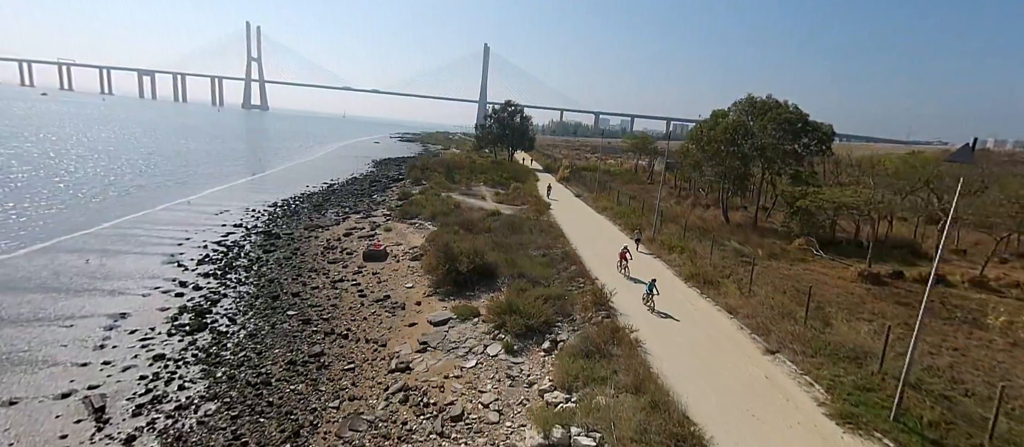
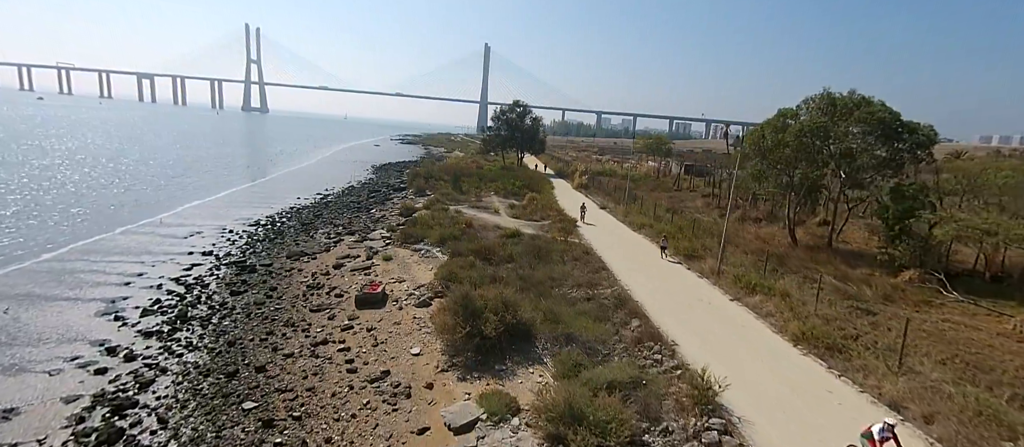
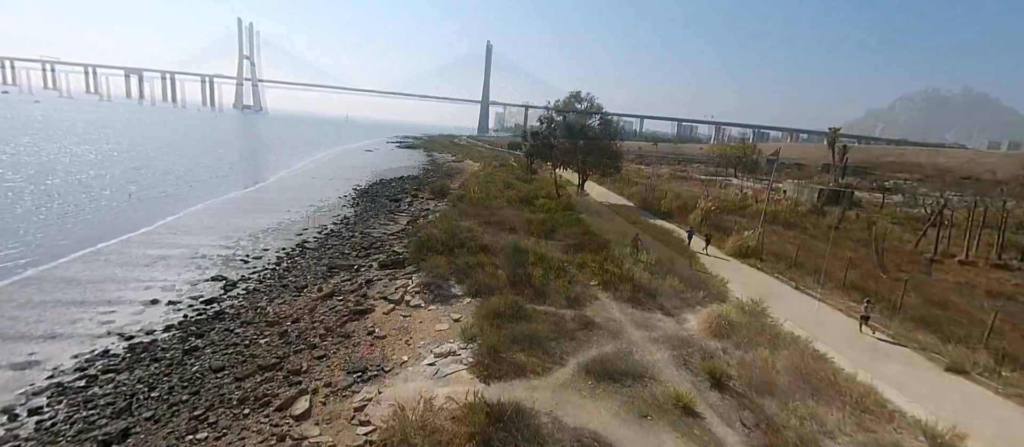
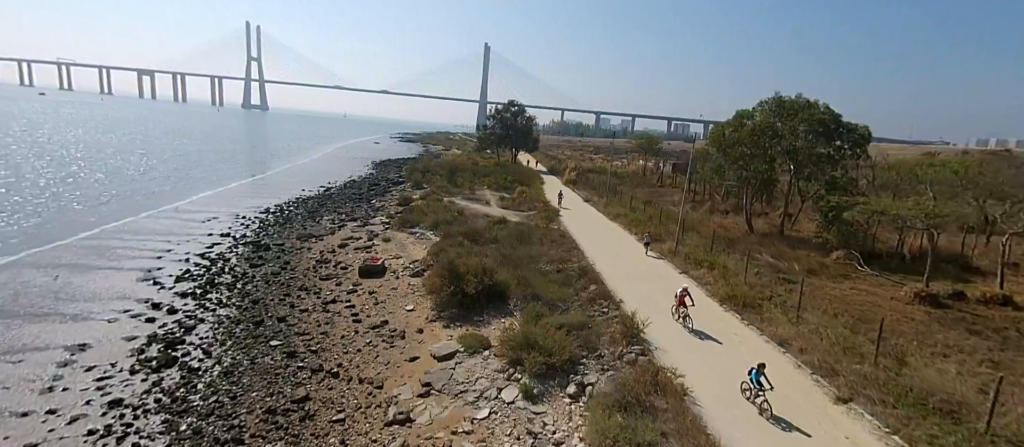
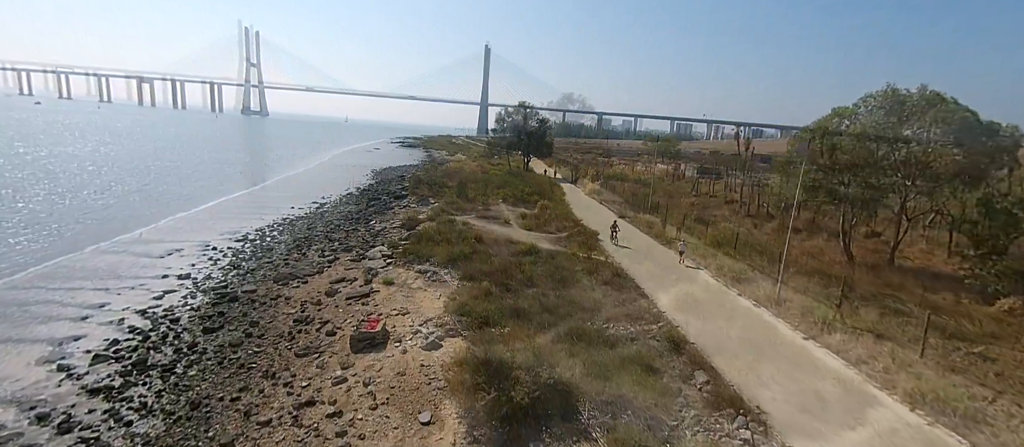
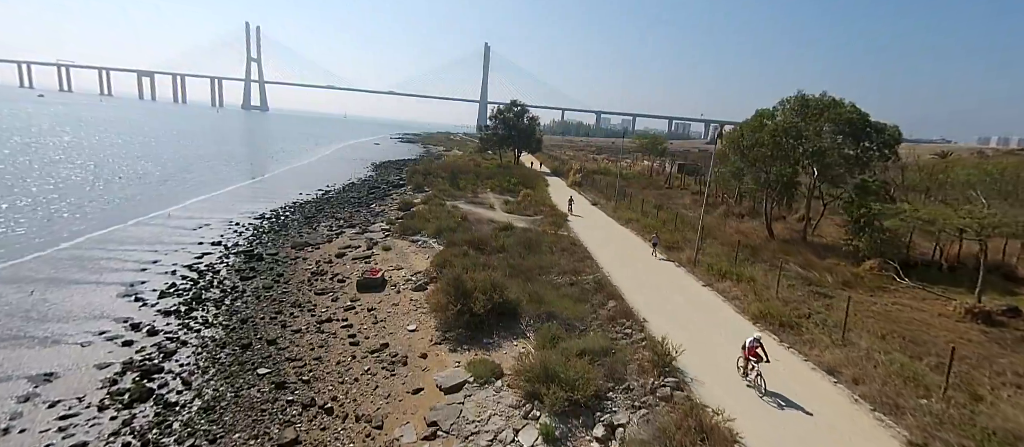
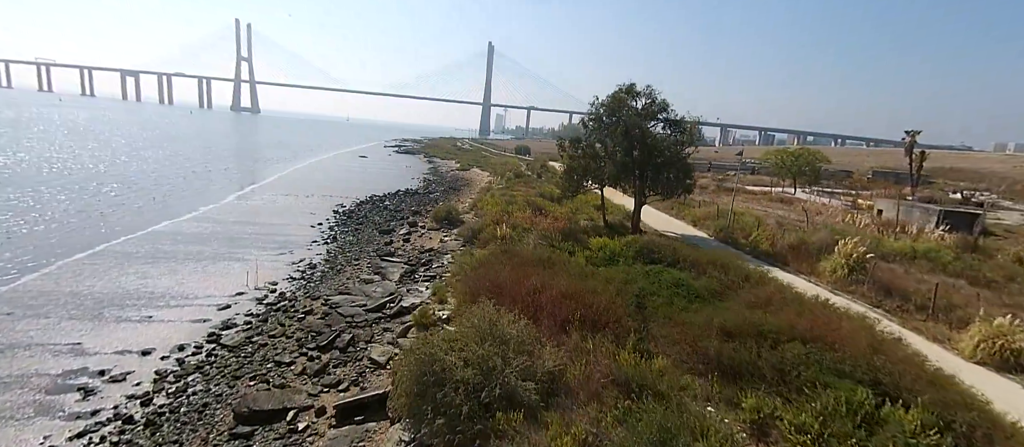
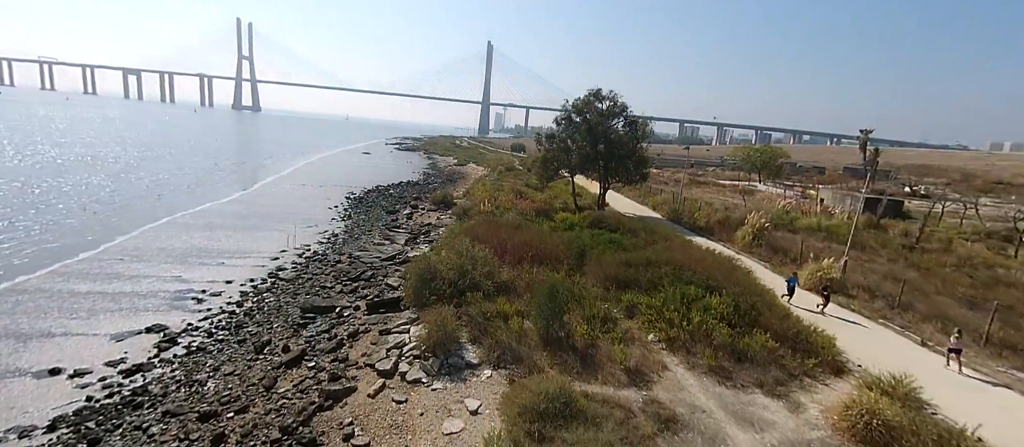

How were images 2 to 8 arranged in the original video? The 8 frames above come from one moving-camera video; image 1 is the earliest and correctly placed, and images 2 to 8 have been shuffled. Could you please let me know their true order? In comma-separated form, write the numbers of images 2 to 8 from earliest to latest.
4, 6, 2, 5, 3, 8, 7
